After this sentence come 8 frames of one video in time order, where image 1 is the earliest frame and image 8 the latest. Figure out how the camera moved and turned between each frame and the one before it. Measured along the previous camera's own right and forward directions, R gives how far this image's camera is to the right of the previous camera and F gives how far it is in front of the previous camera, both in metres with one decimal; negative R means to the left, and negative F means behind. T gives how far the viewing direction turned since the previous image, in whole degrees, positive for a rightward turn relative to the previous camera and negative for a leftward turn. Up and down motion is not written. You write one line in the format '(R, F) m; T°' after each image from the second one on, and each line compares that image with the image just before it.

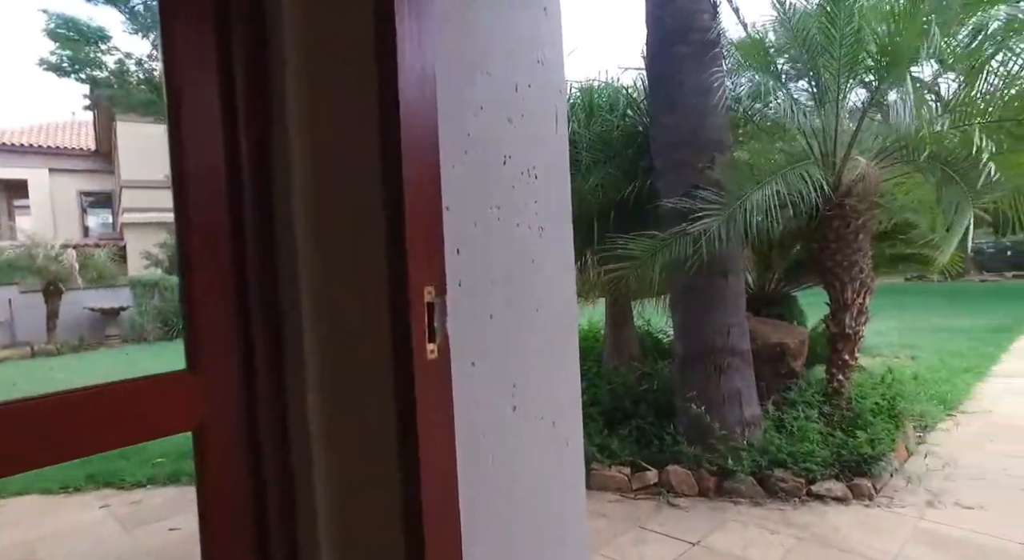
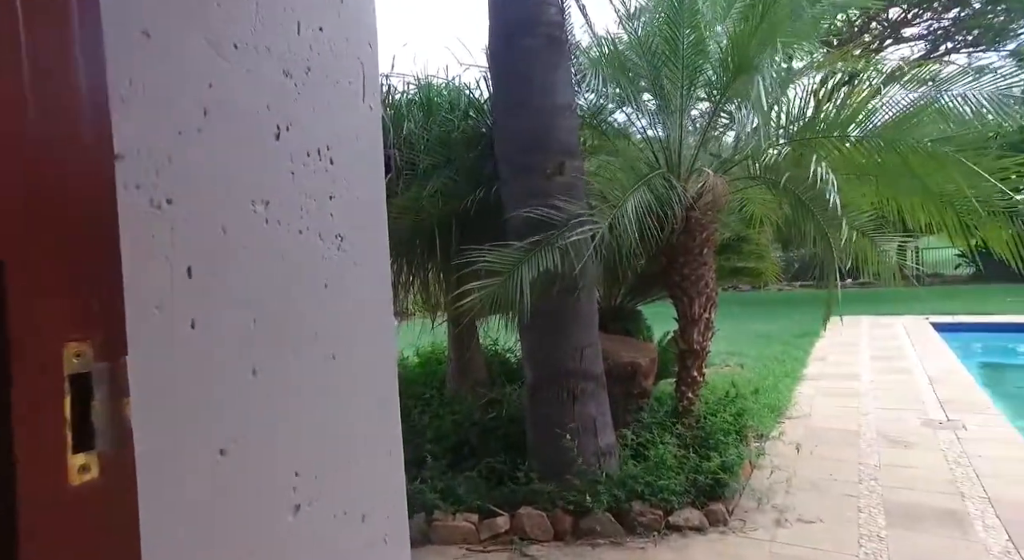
(+0.1, +0.4) m; +14°
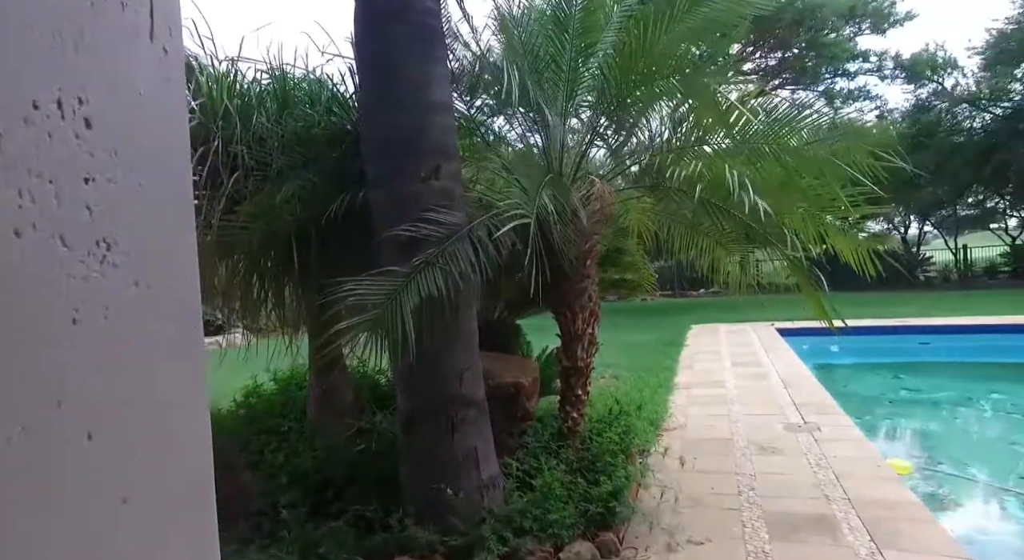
(0.0, +0.3) m; +12°
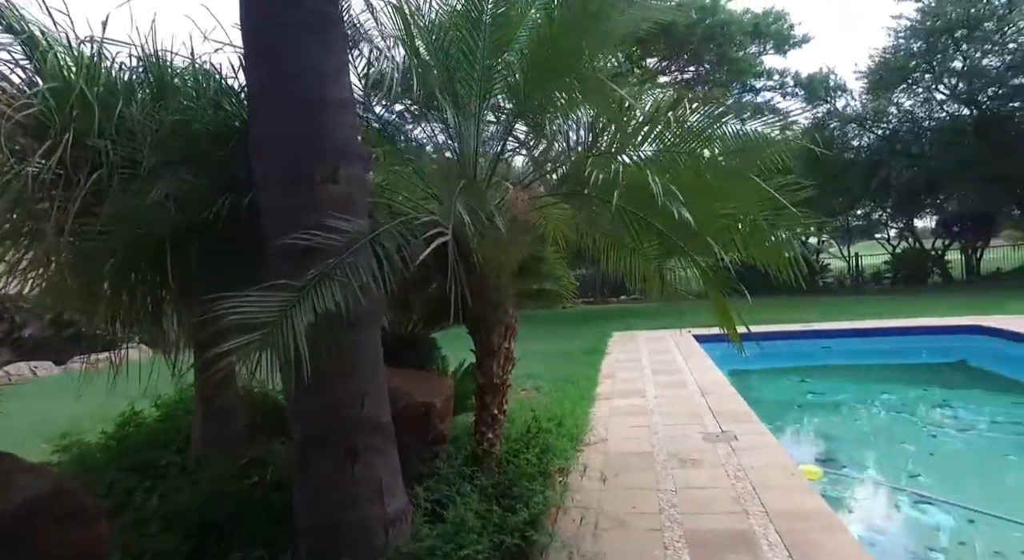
(+0.1, +0.2) m; +7°
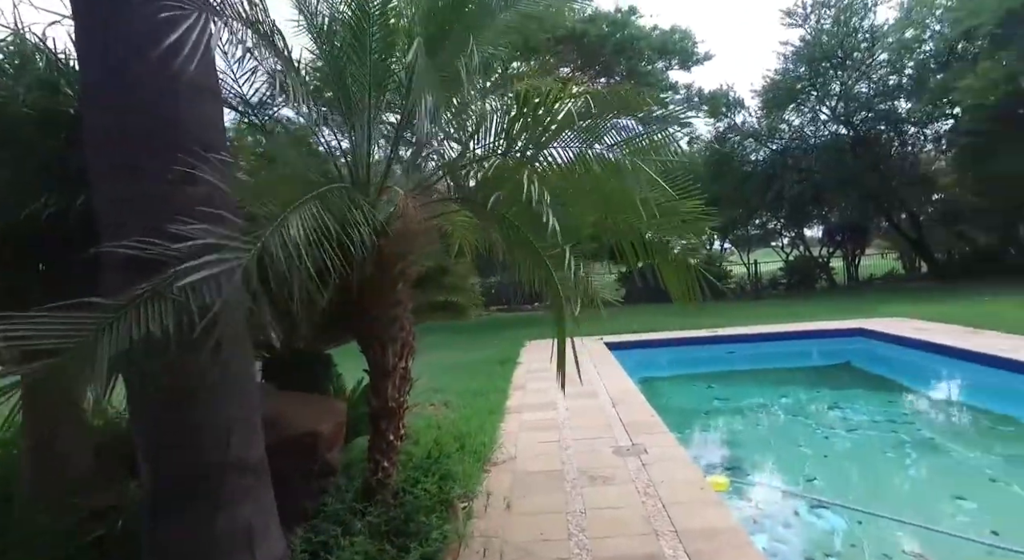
(+0.1, +0.3) m; +8°
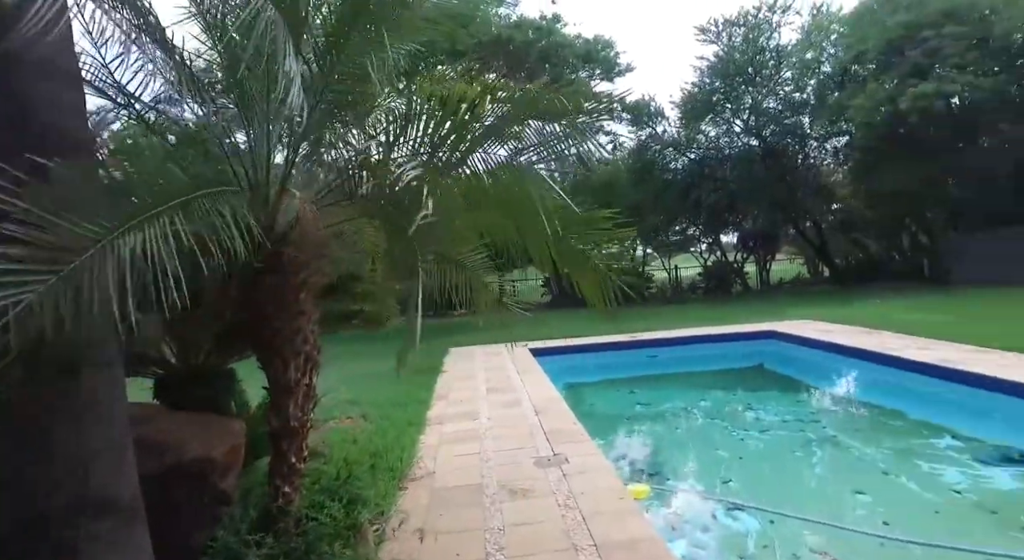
(+0.1, +0.1) m; +7°
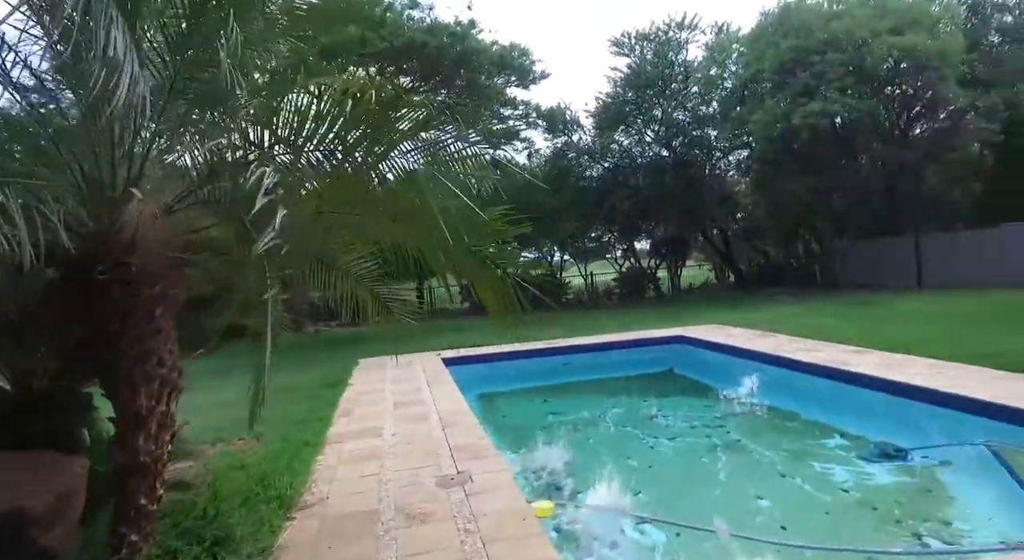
(+0.1, +0.2) m; +7°
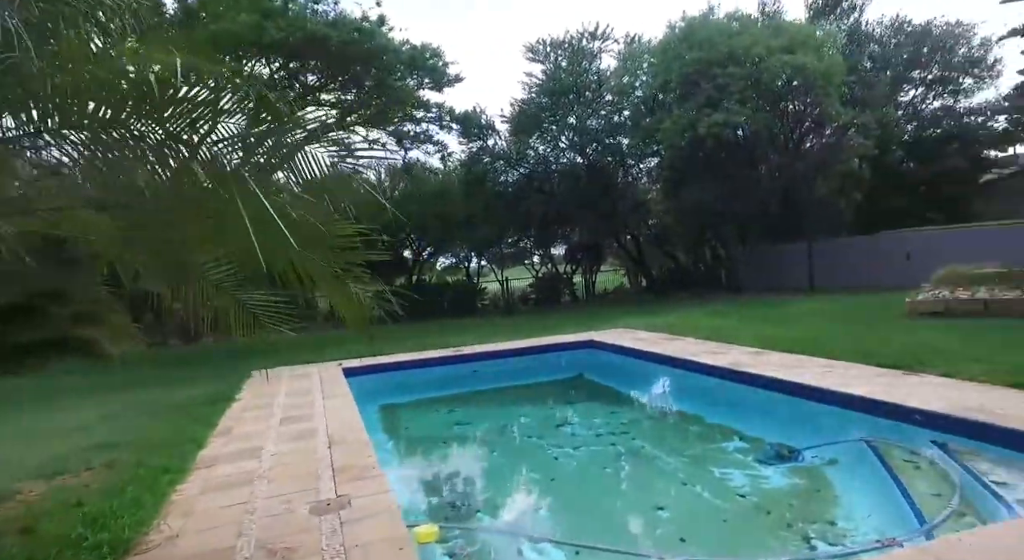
(+0.2, +0.3) m; +7°
